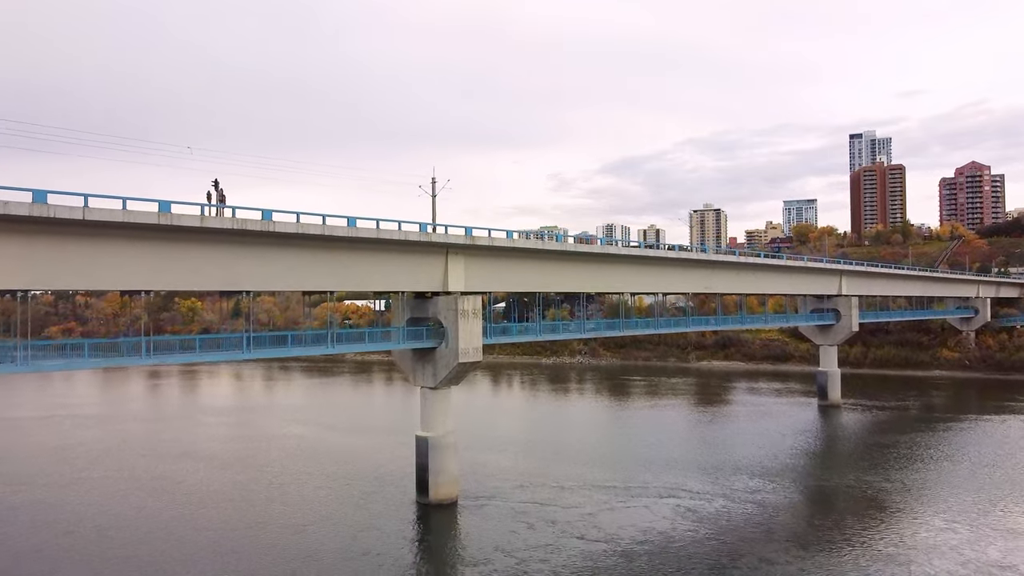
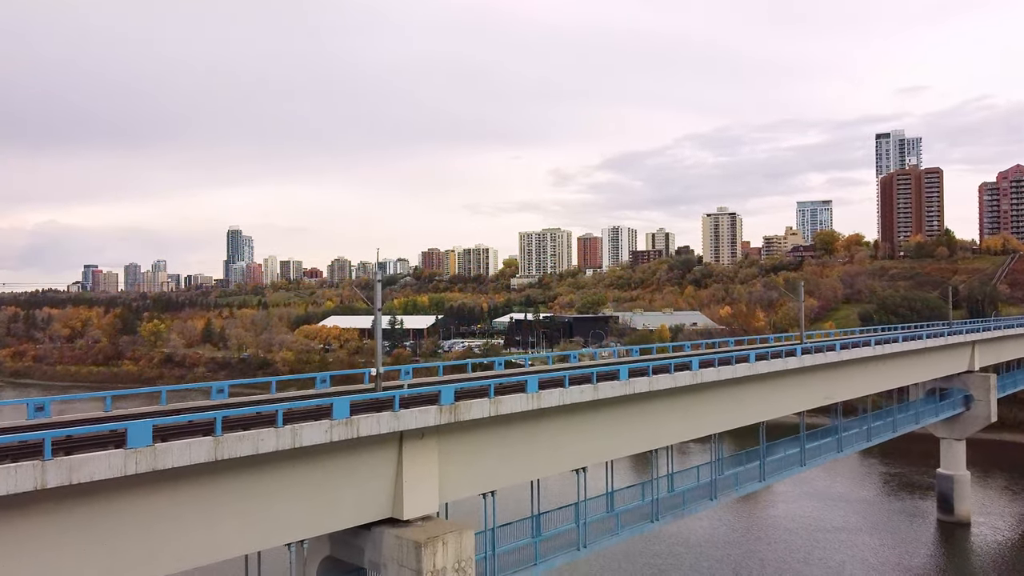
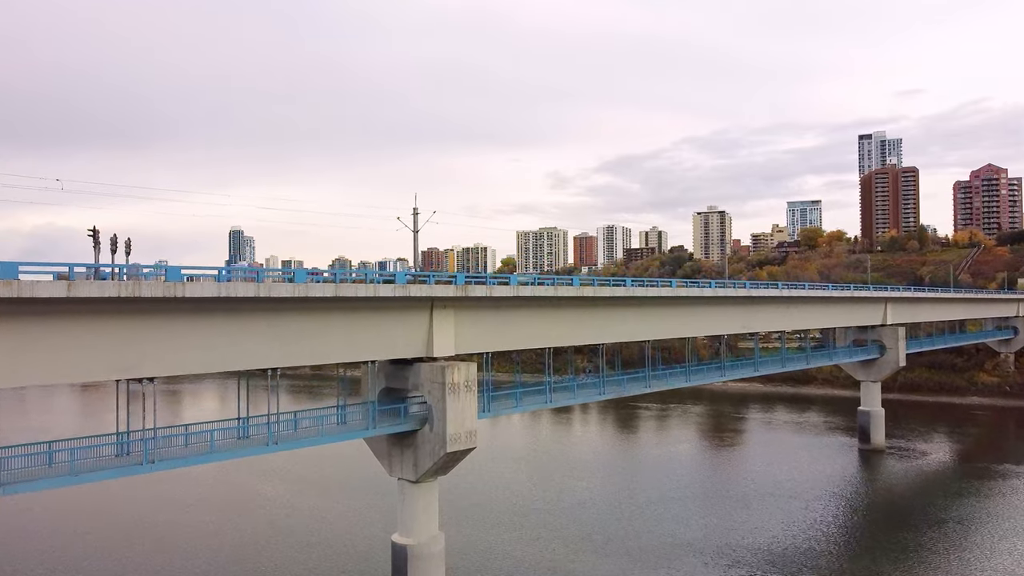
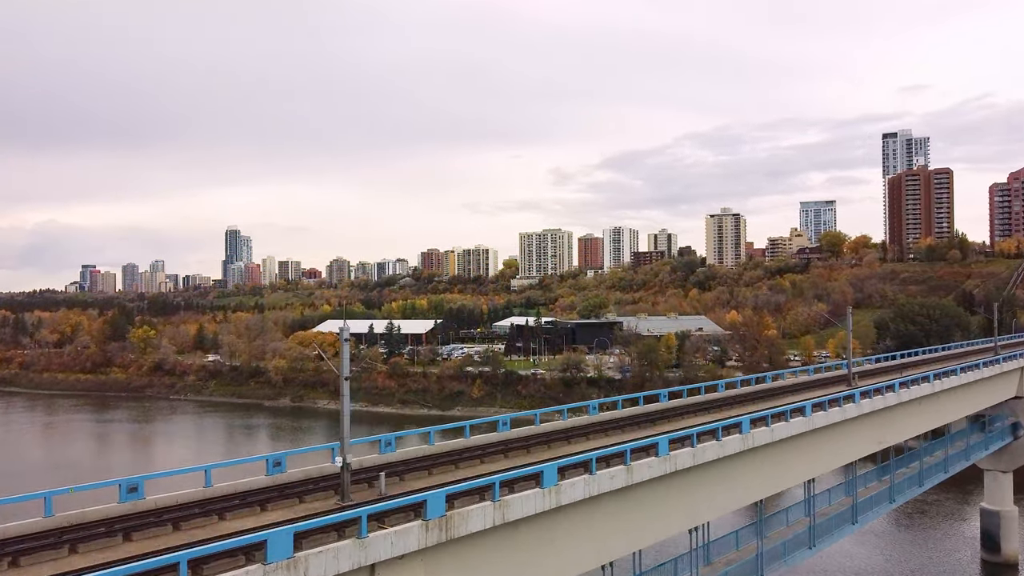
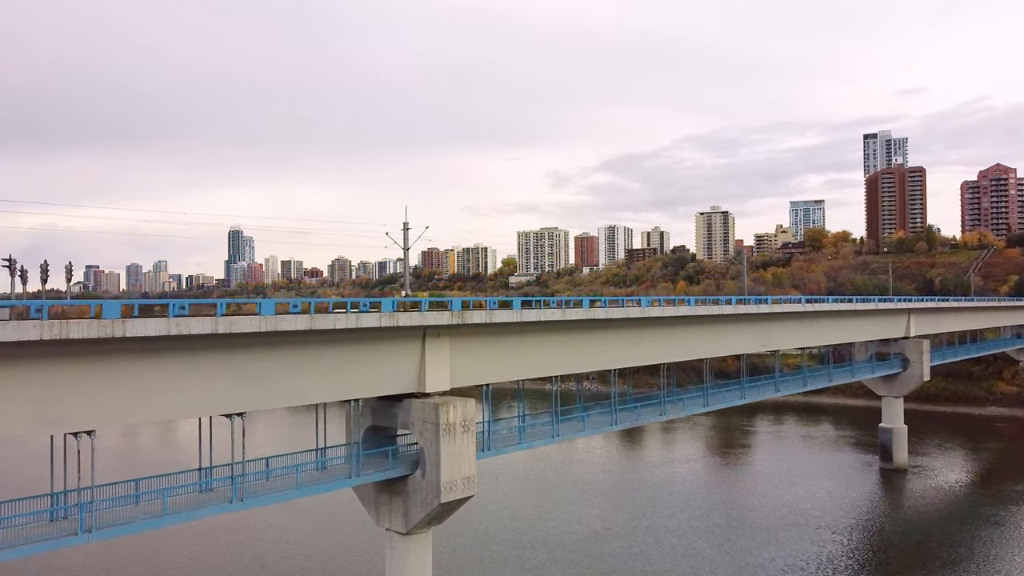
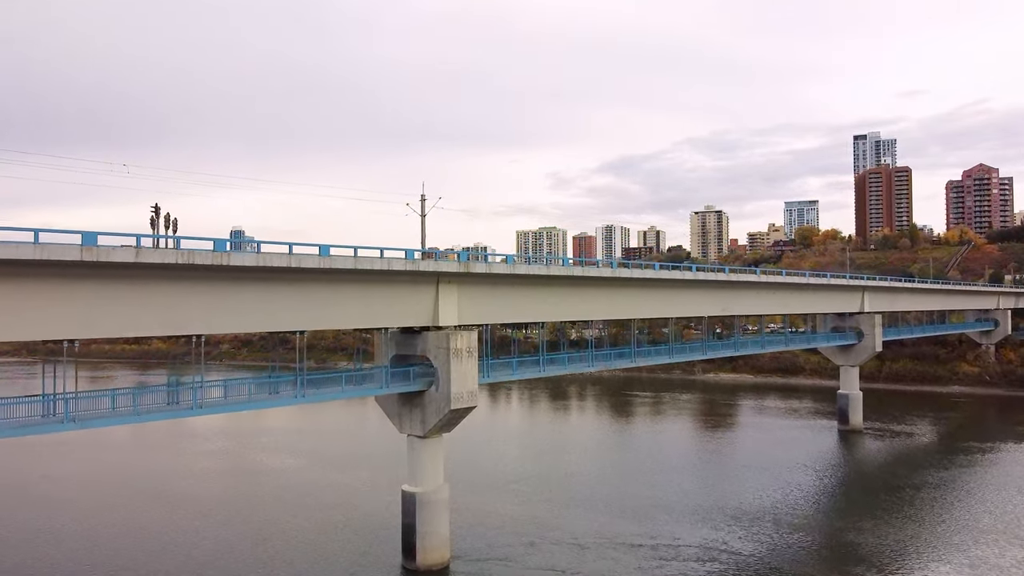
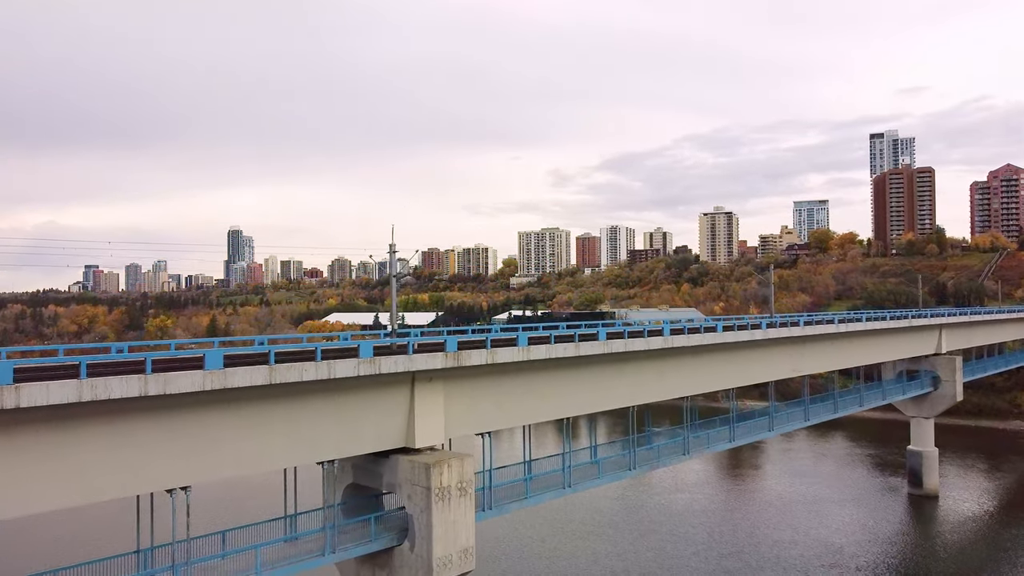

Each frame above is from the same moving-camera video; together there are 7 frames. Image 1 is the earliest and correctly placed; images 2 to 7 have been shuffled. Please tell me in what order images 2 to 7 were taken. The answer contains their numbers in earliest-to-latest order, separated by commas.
6, 3, 5, 7, 2, 4
